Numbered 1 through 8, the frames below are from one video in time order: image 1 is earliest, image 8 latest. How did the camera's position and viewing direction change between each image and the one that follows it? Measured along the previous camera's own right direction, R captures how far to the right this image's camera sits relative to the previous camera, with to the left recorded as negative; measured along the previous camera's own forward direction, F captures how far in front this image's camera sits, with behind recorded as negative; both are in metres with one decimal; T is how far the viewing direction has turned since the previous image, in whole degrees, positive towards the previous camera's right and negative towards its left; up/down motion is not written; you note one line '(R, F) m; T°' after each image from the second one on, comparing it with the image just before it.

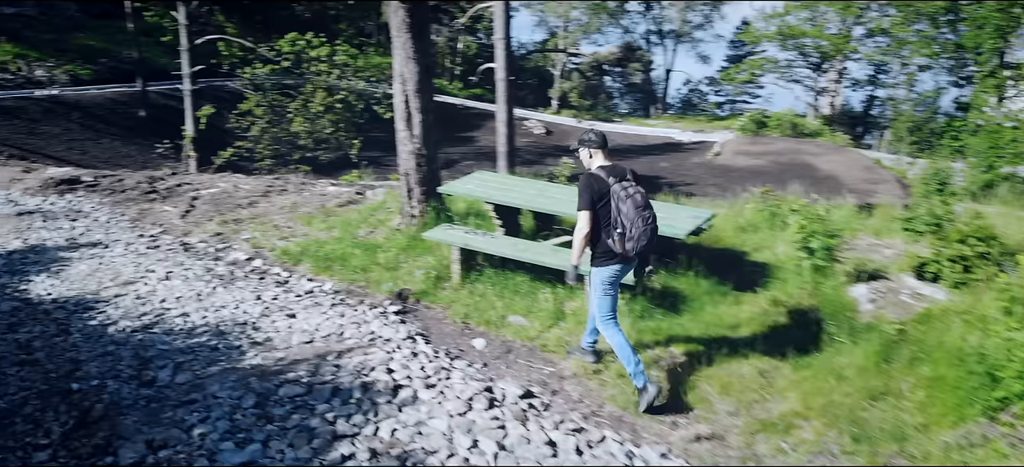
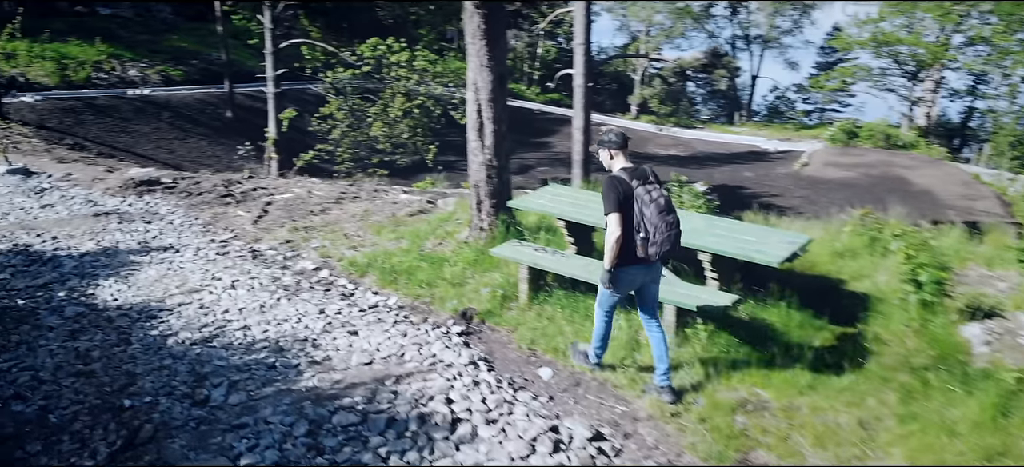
(0.0, +0.3) m; -5°
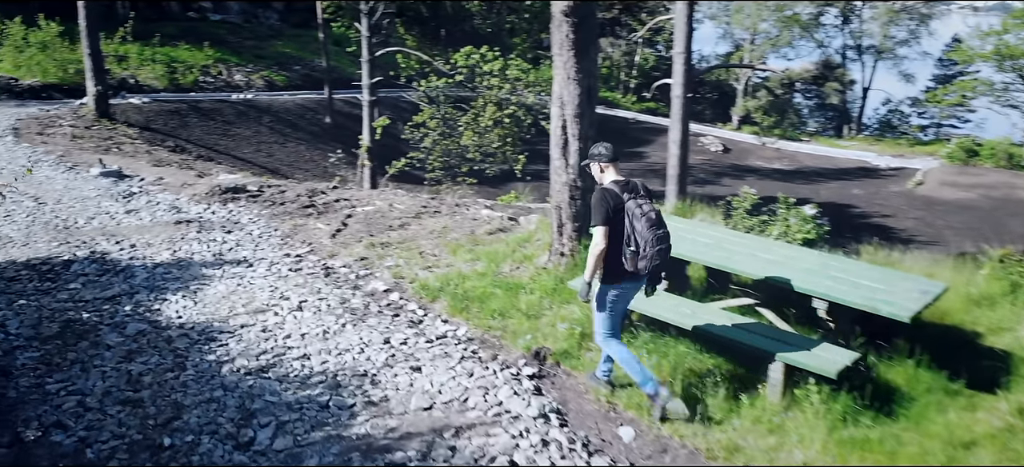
(+0.1, +0.6) m; -6°
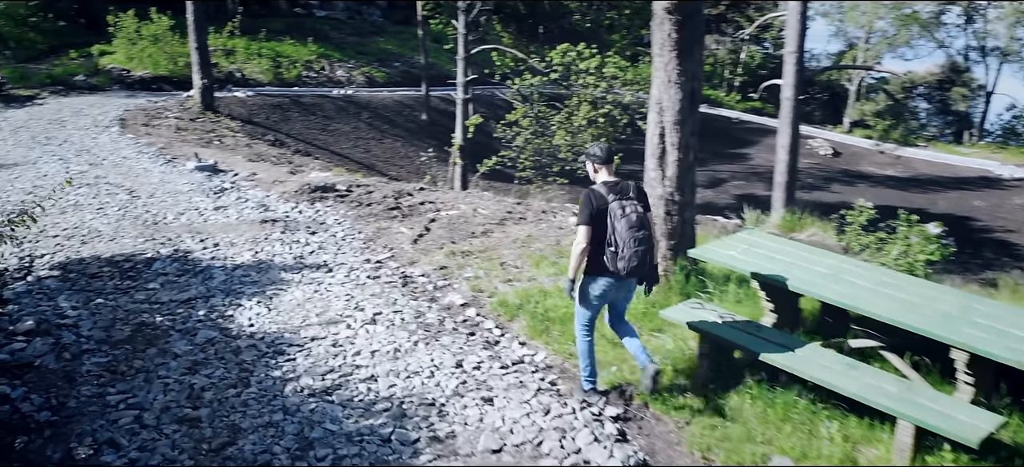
(0.0, +0.5) m; -6°
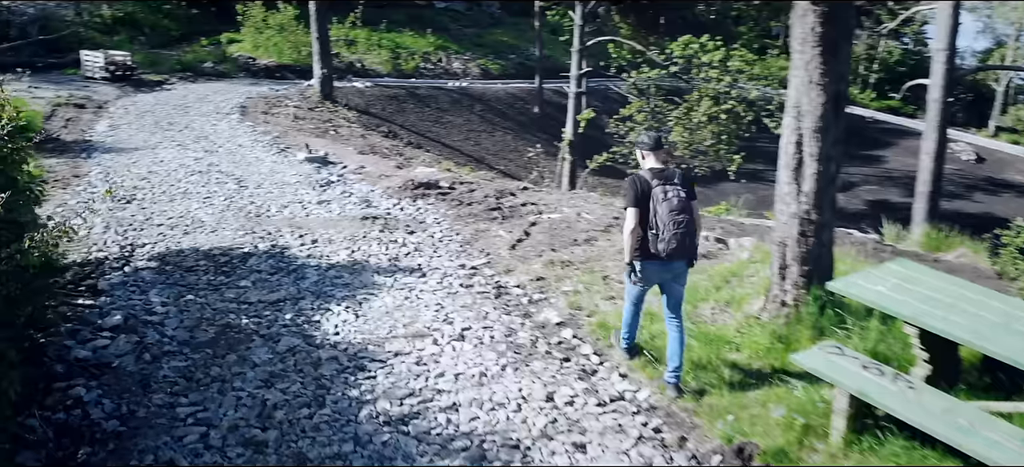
(0.0, +0.6) m; -7°
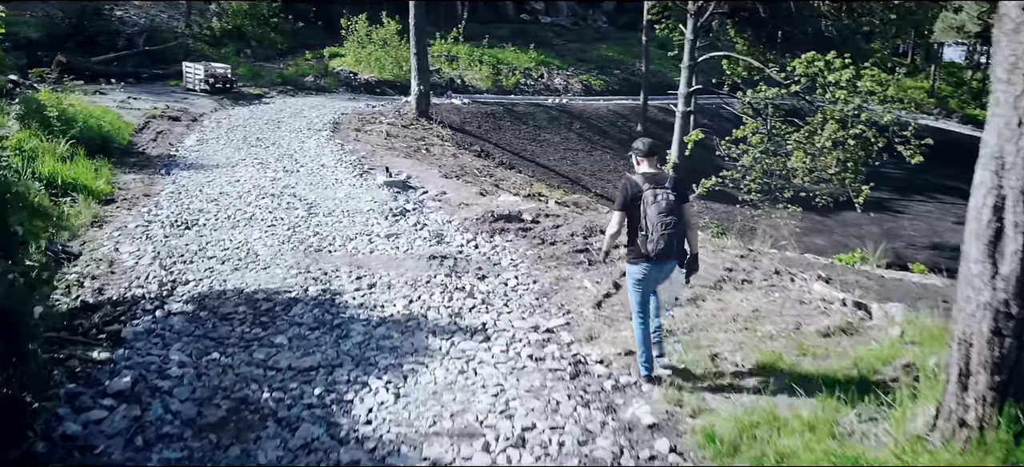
(+0.1, +1.3) m; -6°
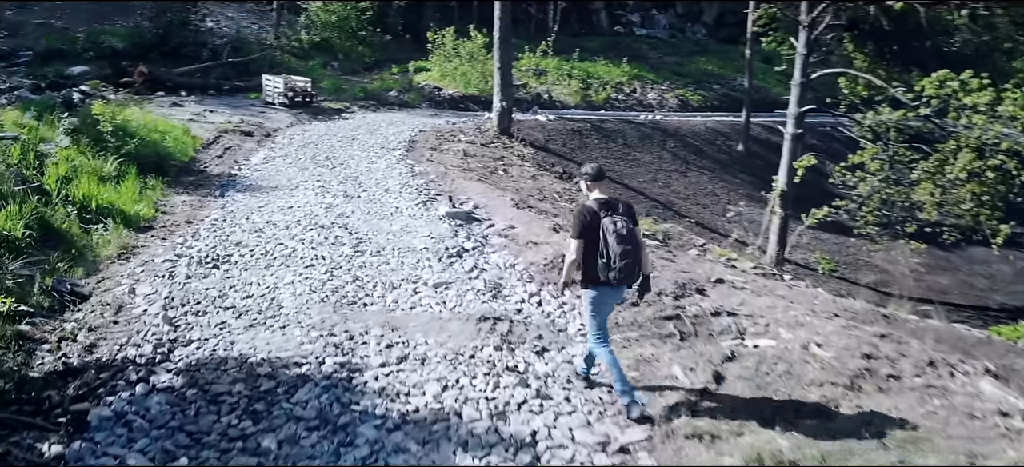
(+0.1, +1.5) m; -6°
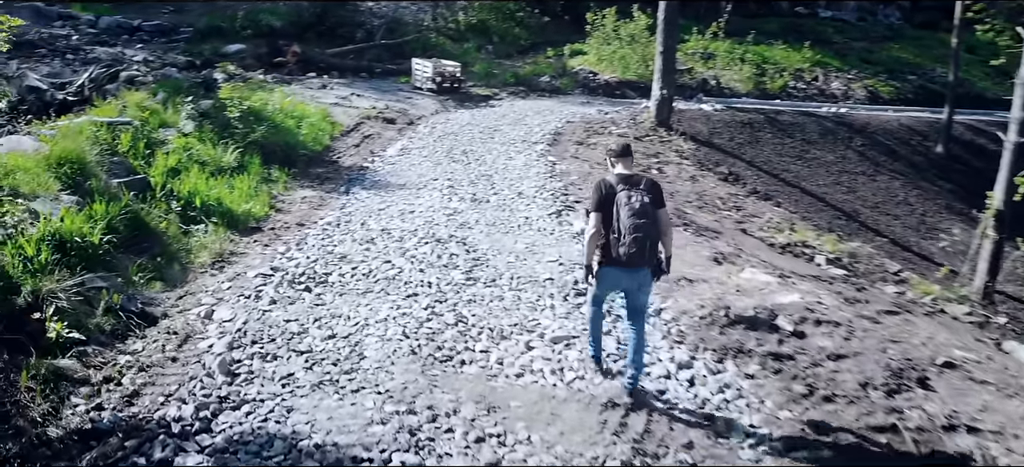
(+0.1, +1.6) m; -10°
